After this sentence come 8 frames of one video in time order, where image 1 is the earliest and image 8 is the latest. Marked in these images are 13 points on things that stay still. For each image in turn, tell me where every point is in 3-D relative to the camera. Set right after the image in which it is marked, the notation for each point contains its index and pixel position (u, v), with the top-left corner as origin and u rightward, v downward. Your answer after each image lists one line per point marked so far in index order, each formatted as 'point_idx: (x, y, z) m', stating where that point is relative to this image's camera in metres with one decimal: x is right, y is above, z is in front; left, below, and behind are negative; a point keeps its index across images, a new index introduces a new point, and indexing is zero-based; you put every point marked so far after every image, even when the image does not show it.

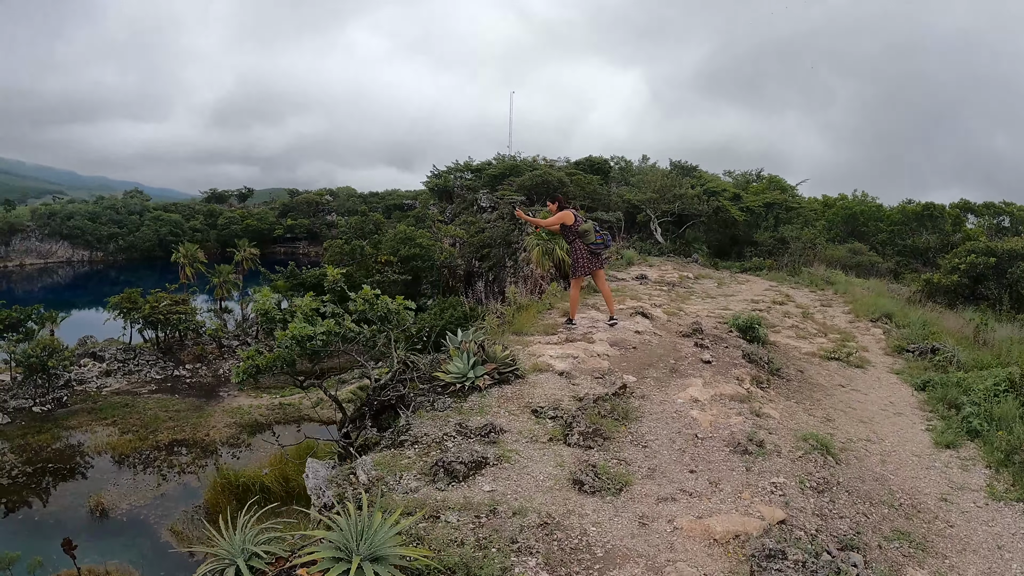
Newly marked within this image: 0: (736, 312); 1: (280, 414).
0: (+3.2, -0.4, +7.2) m
1: (-6.0, -3.3, +14.6) m
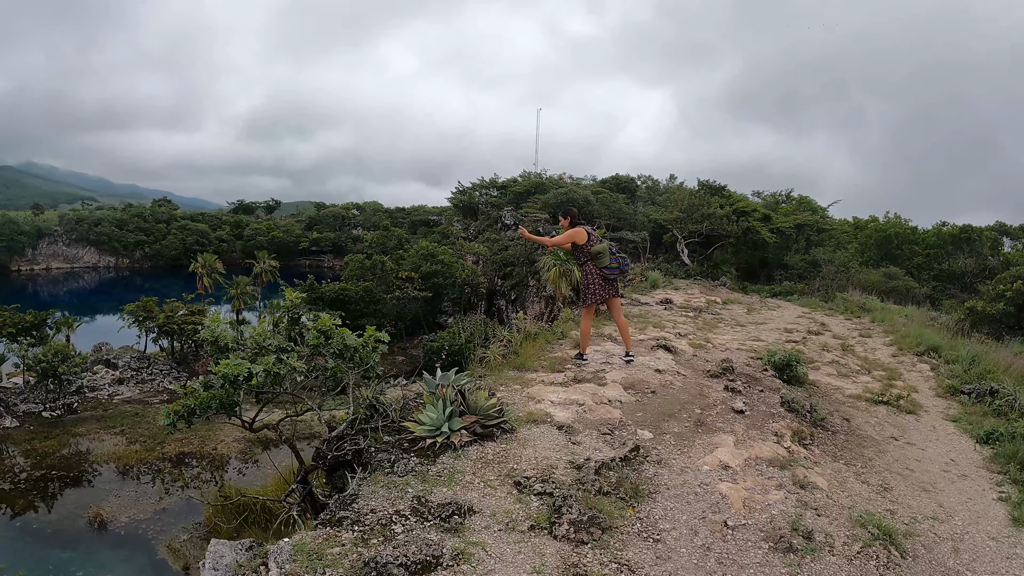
0: (+3.3, -0.8, +6.4) m
1: (-5.7, -3.7, +14.1) m
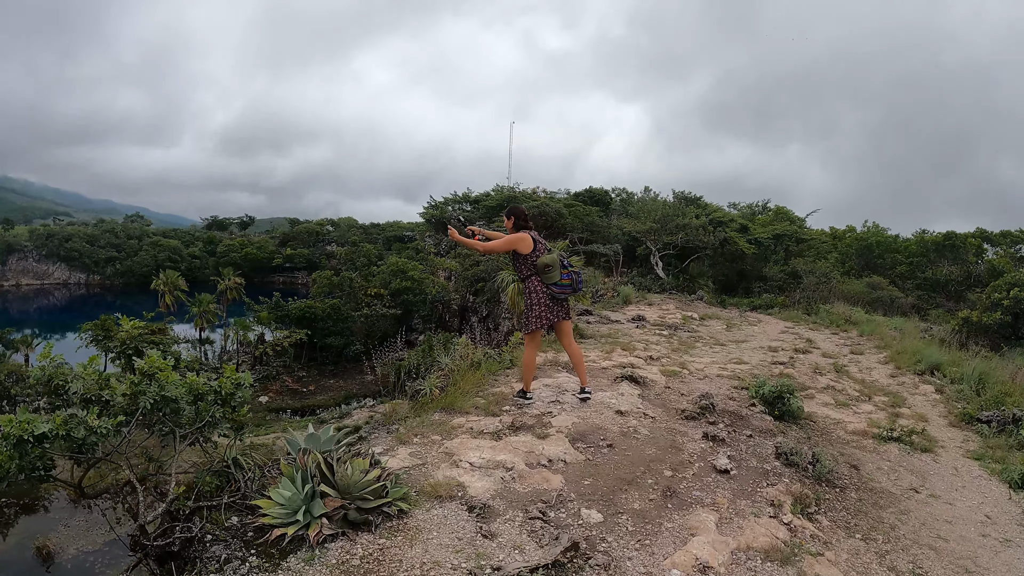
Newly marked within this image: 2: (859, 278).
0: (+2.7, -1.0, +5.7) m
1: (-6.4, -4.2, +13.1) m
2: (+13.6, +0.4, +19.7) m
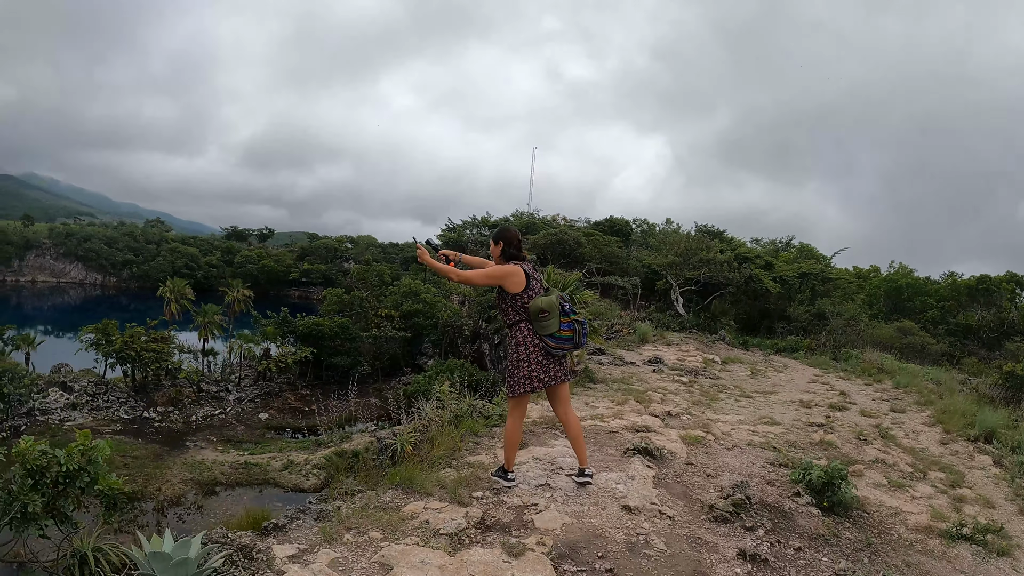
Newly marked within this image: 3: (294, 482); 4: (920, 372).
0: (+2.7, -1.4, +4.9) m
1: (-6.5, -4.5, +12.4) m
2: (+13.9, -1.2, +18.6) m
3: (-4.9, -4.3, +11.5) m
4: (+9.9, -2.0, +12.1) m
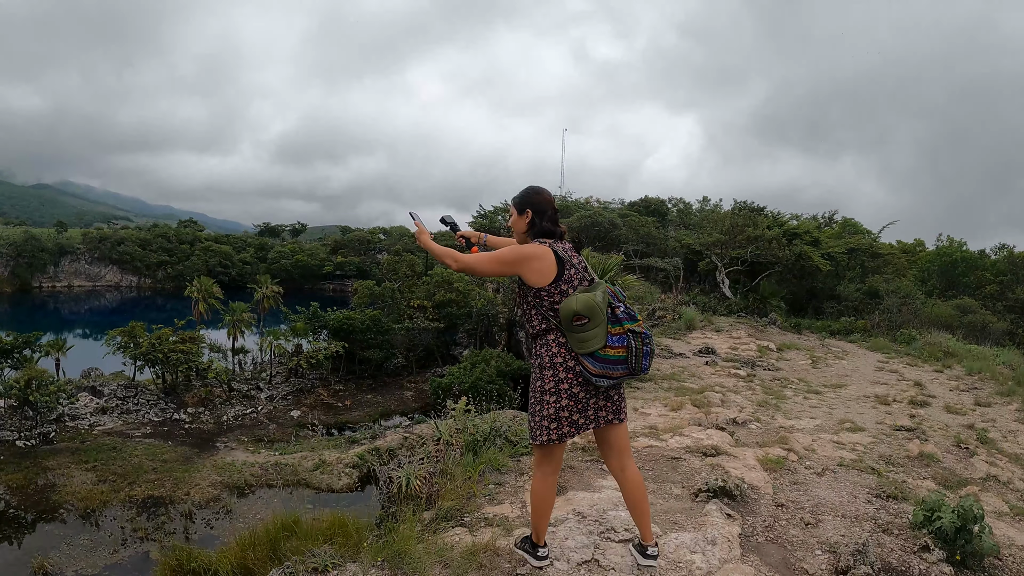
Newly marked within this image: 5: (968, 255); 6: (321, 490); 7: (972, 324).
0: (+2.9, -1.3, +4.0) m
1: (-5.7, -4.5, +12.1) m
2: (+14.8, -0.4, +17.2) m
3: (-4.2, -4.2, +11.1) m
4: (+10.5, -1.4, +10.9) m
5: (+16.7, +1.2, +18.4) m
6: (-4.2, -4.3, +11.0) m
7: (+12.6, -1.0, +13.8) m
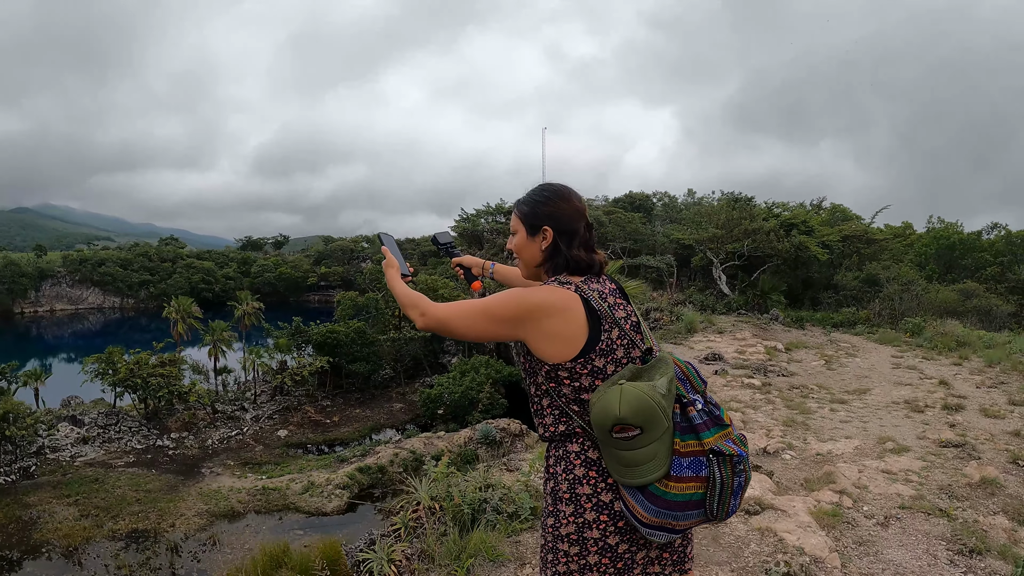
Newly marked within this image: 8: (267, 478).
0: (+2.9, -1.3, +3.5) m
1: (-5.7, -4.9, +11.4) m
2: (+14.5, +0.2, +16.9) m
3: (-4.2, -4.6, +10.5) m
4: (+10.3, -1.1, +10.5) m
5: (+16.3, +1.8, +18.1) m
6: (-4.2, -4.6, +10.3) m
7: (+12.4, -0.6, +13.5) m
8: (-6.2, -4.9, +12.7) m
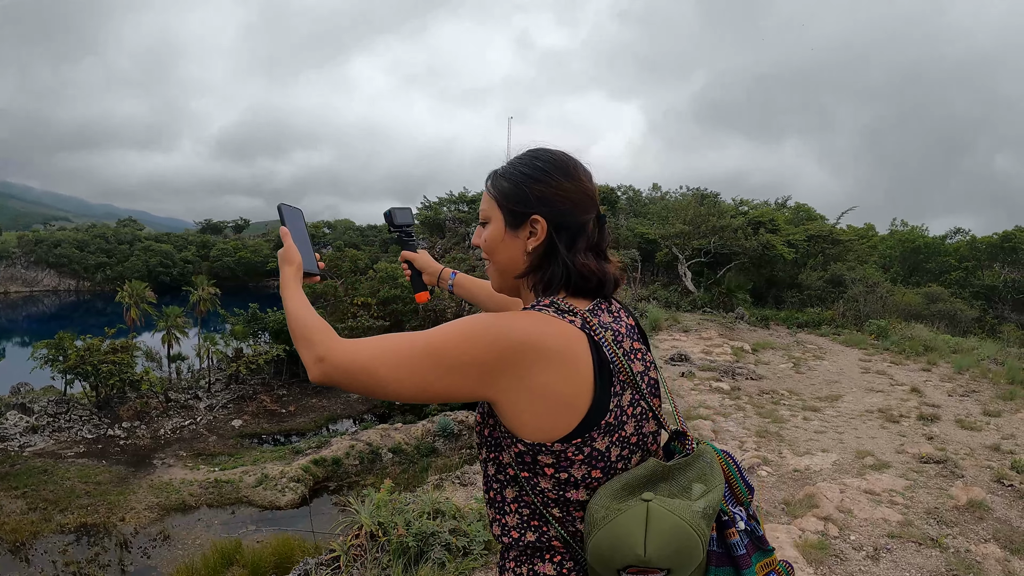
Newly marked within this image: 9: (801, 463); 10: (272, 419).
0: (+2.6, -1.4, +3.3) m
1: (-6.4, -4.7, +10.8) m
2: (+13.7, 0.0, +17.1) m
3: (-4.8, -4.4, +10.0) m
4: (+9.8, -1.2, +10.6) m
5: (+15.4, +1.7, +18.4) m
6: (-4.8, -4.4, +9.8) m
7: (+11.7, -0.7, +13.7) m
8: (-7.0, -4.6, +12.2) m
9: (+2.2, -1.3, +3.7) m
10: (-7.6, -4.3, +15.8) m
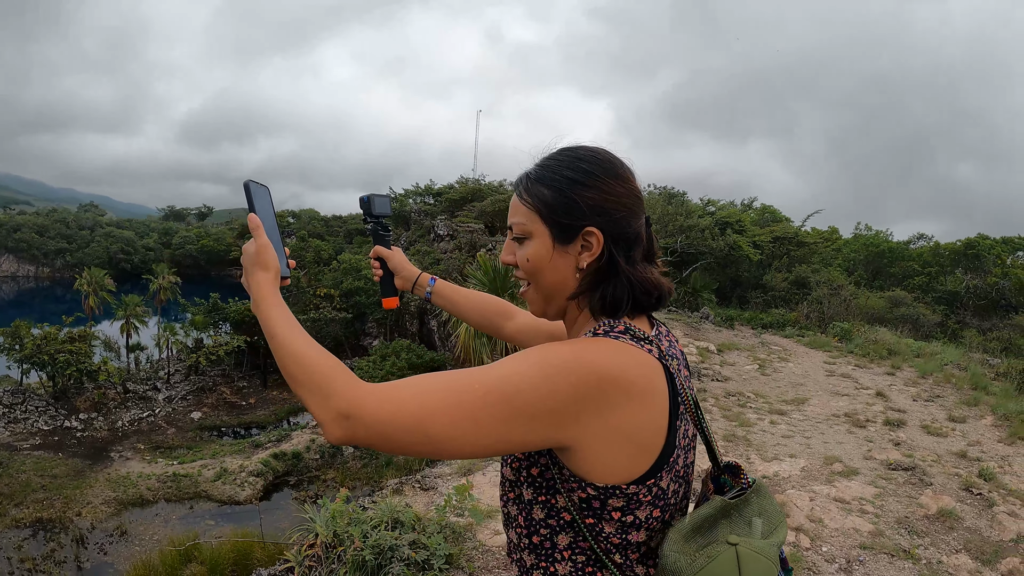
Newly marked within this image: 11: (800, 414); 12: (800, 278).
0: (+2.4, -1.4, +3.2) m
1: (-7.1, -4.4, +10.3) m
2: (+12.8, -0.1, +17.5) m
3: (-5.4, -4.2, +9.6) m
4: (+9.1, -1.3, +10.8) m
5: (+14.5, +1.5, +18.9) m
6: (-5.4, -4.2, +9.4) m
7: (+11.0, -0.8, +14.0) m
8: (-7.7, -4.3, +11.6) m
9: (+1.9, -1.3, +3.6) m
10: (-8.5, -4.0, +15.3) m
11: (+3.2, -1.3, +5.5) m
12: (+9.0, +0.2, +15.0) m
